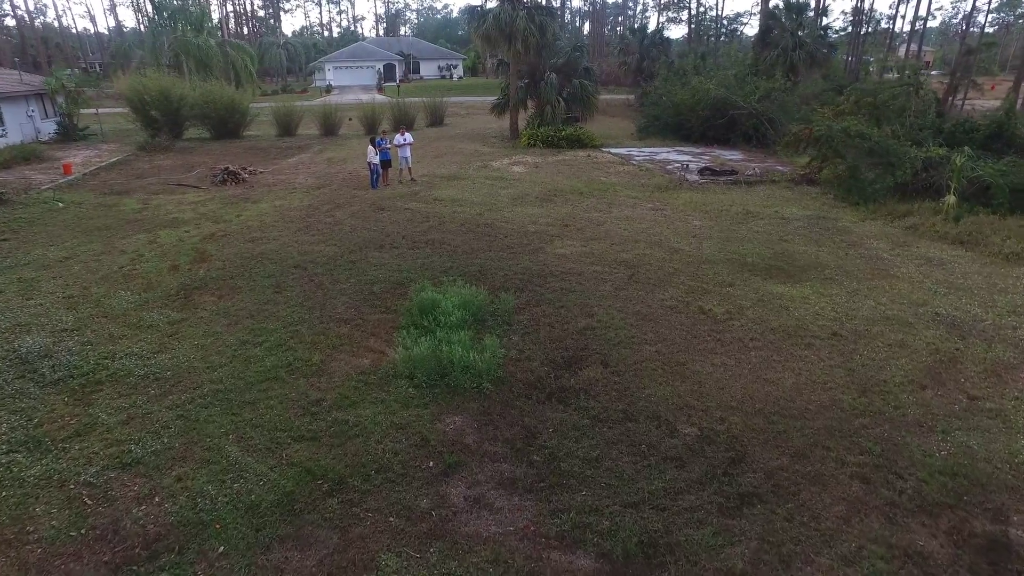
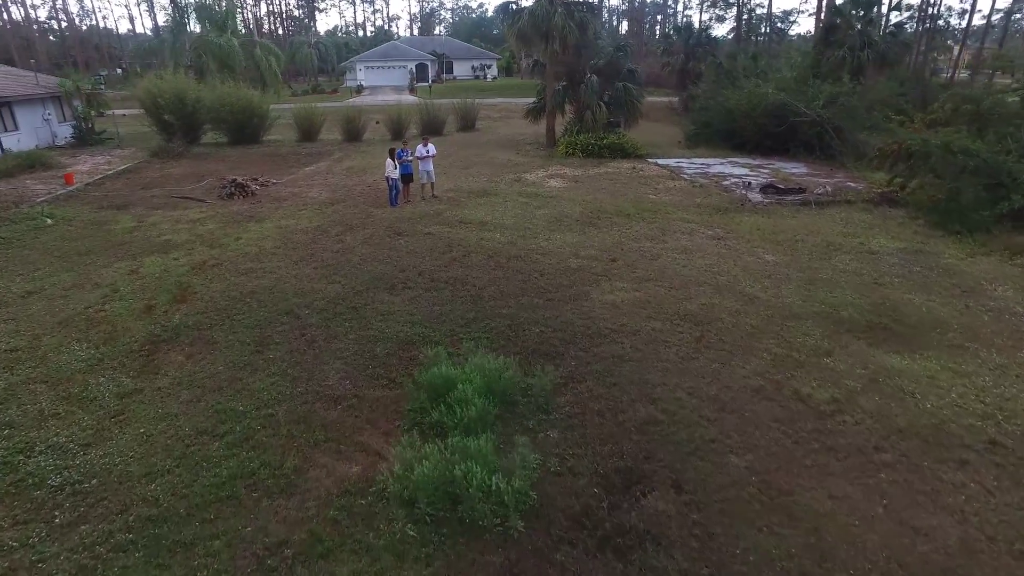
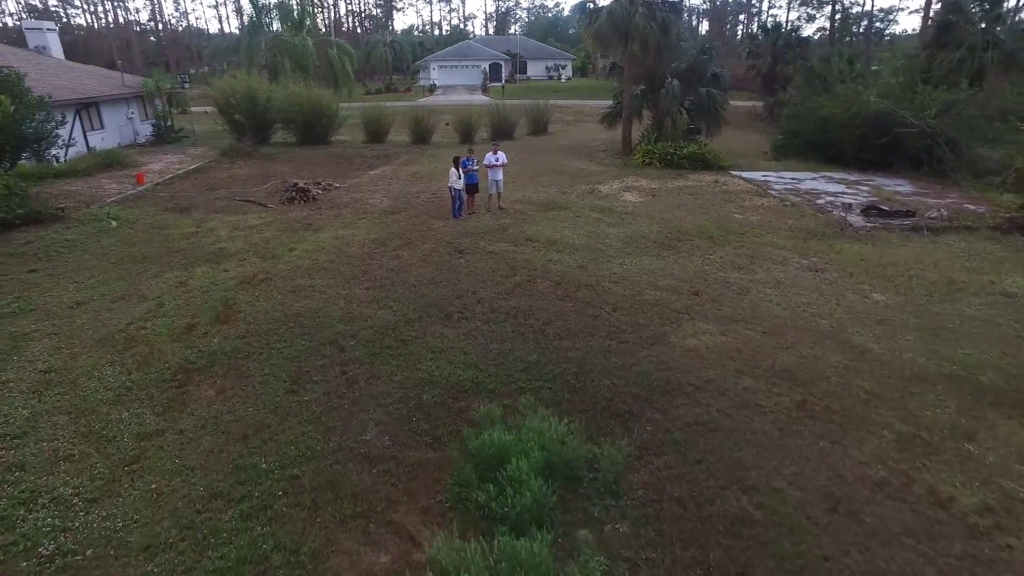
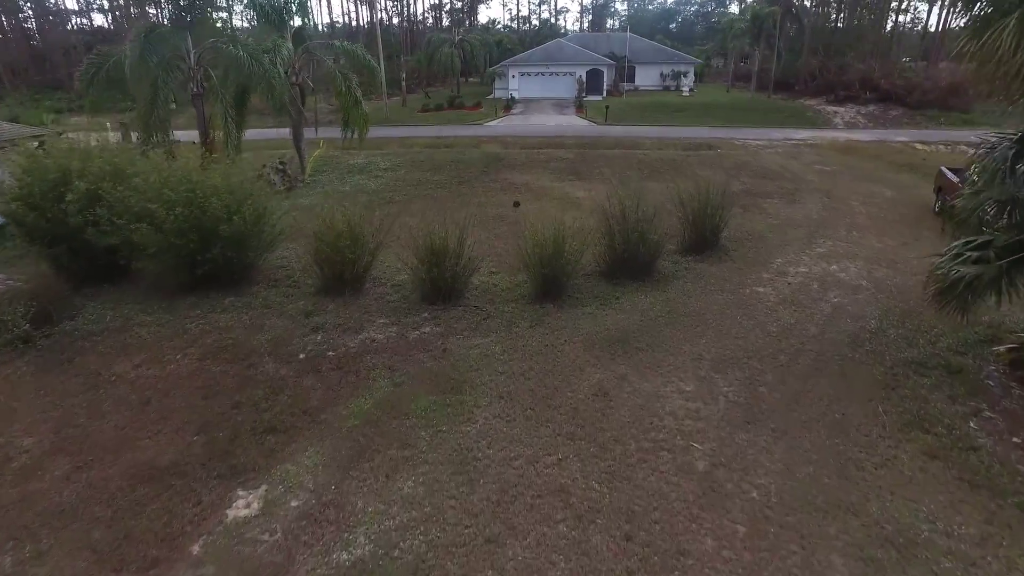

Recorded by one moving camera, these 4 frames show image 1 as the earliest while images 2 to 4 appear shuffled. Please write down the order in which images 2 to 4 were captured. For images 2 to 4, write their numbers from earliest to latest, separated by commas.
2, 3, 4
